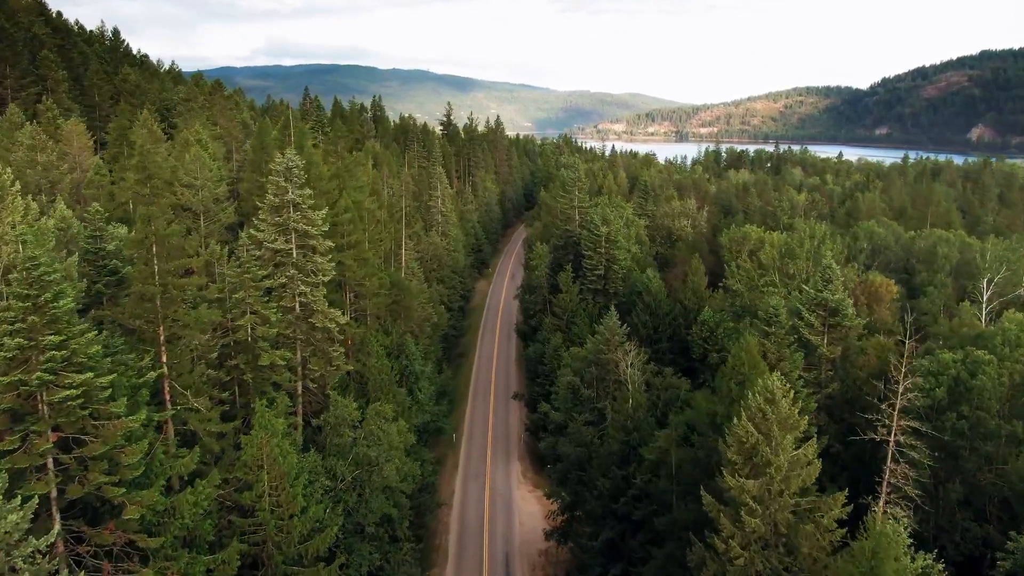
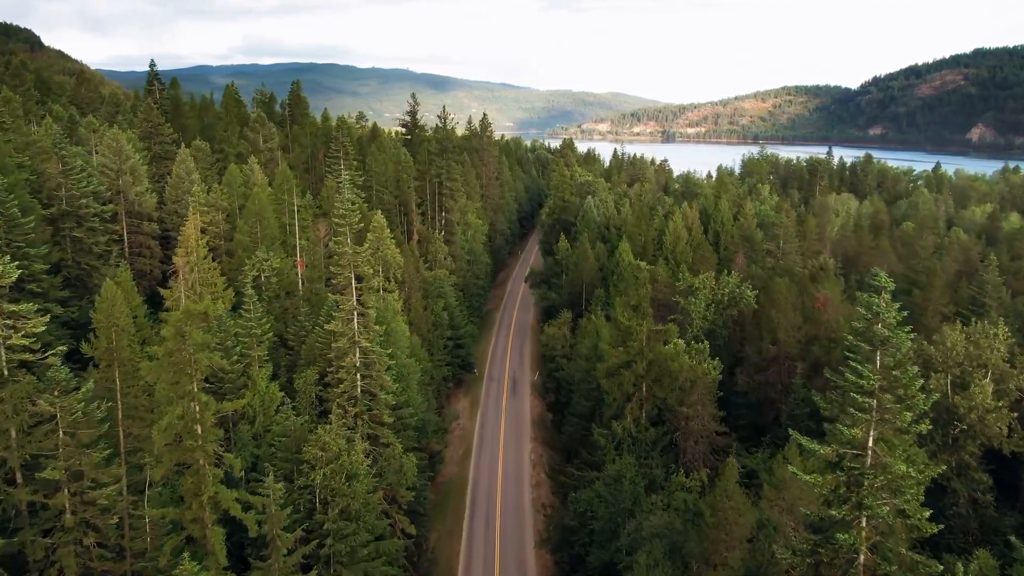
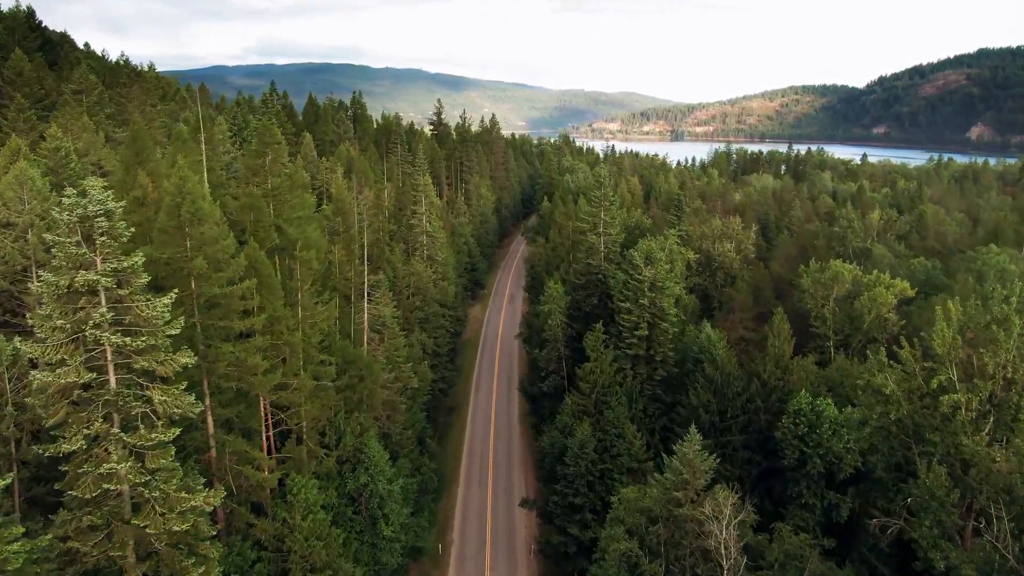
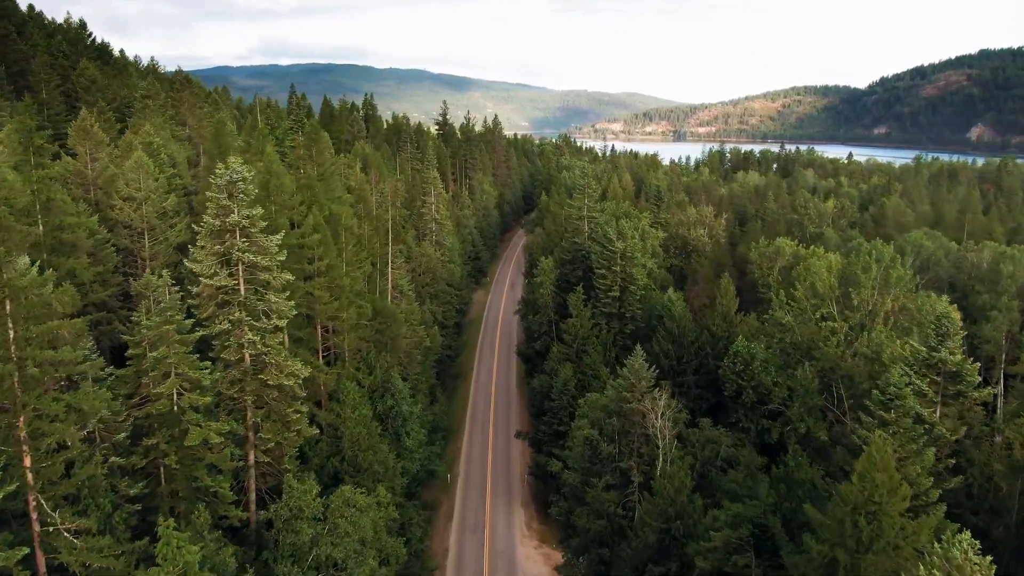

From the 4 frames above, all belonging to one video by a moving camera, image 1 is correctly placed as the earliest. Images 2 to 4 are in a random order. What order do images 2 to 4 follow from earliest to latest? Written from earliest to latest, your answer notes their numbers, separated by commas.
4, 3, 2
